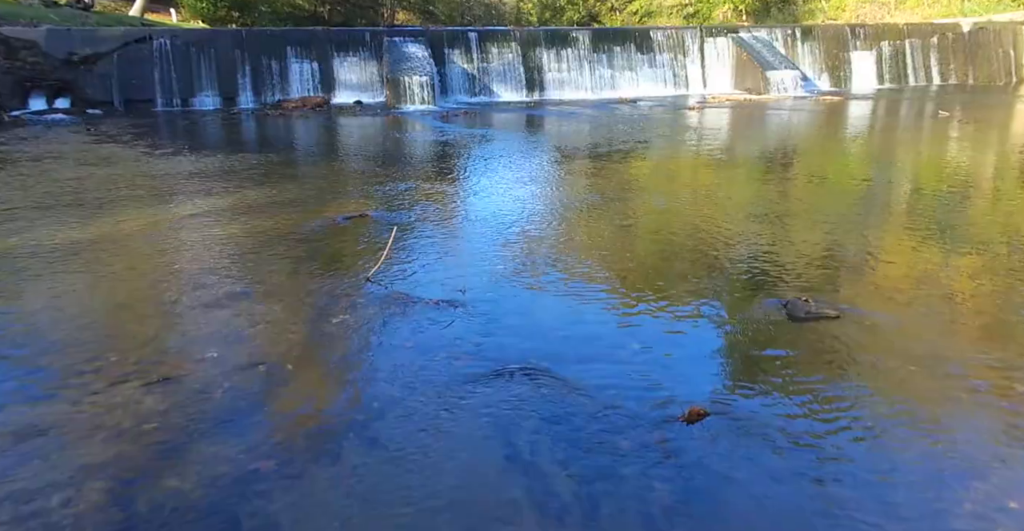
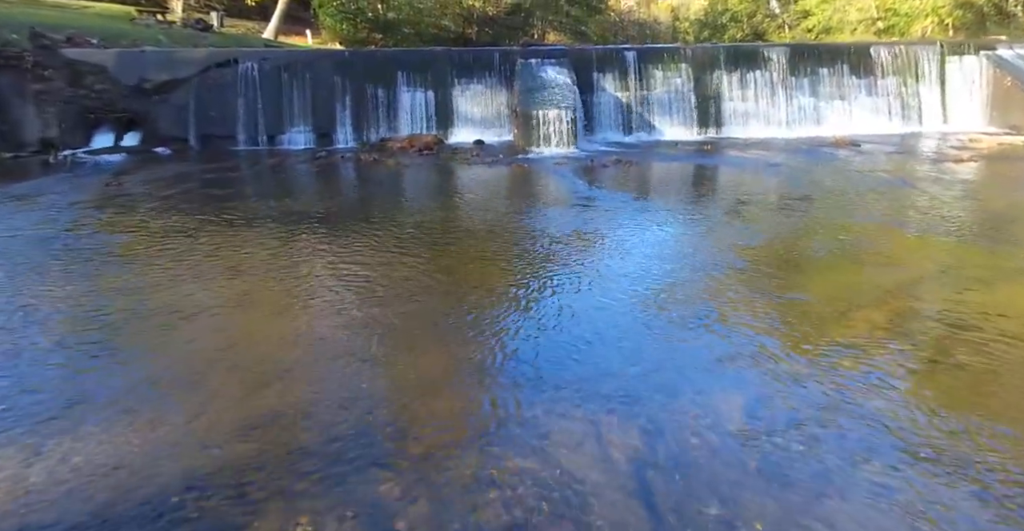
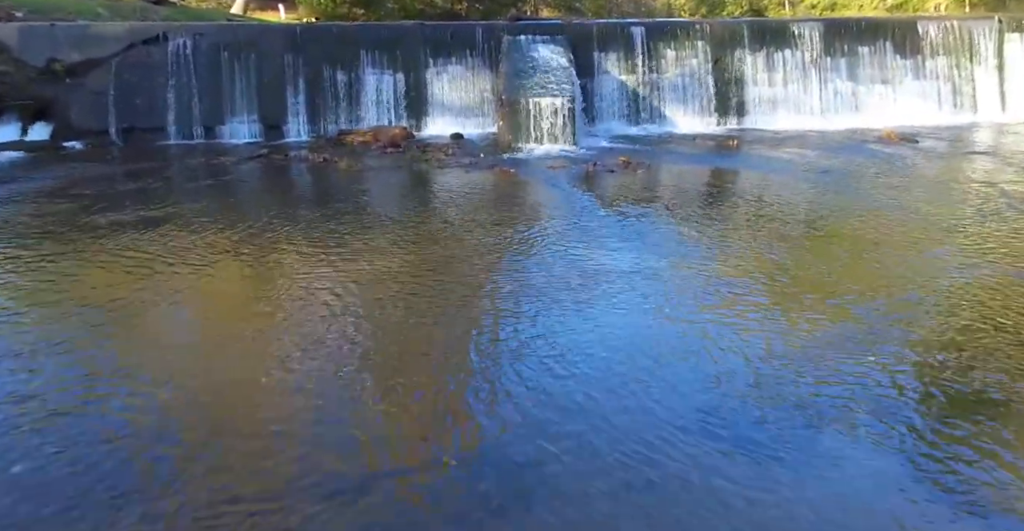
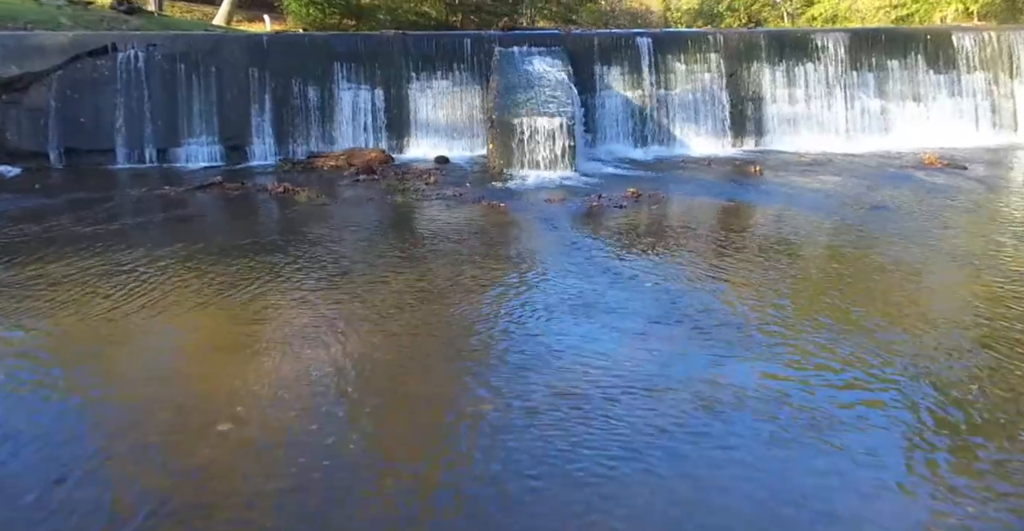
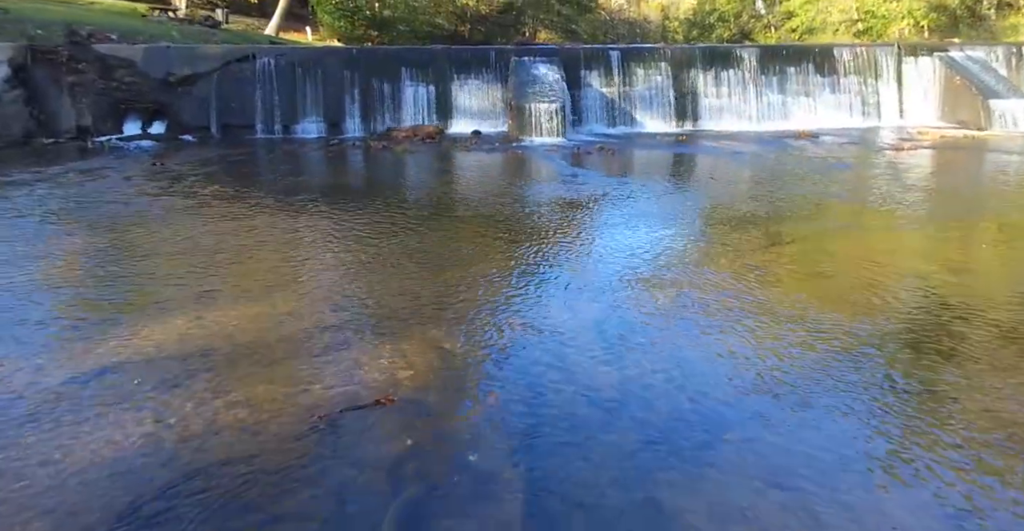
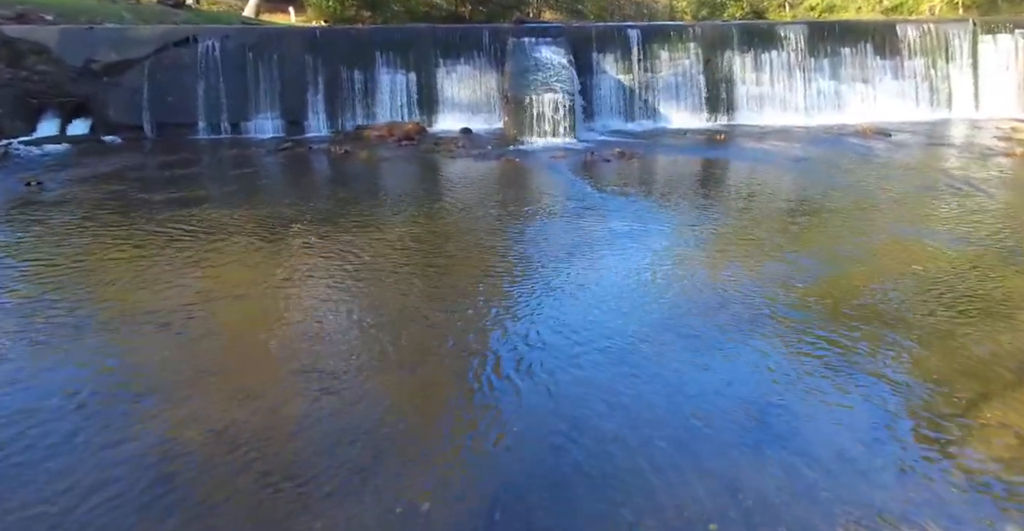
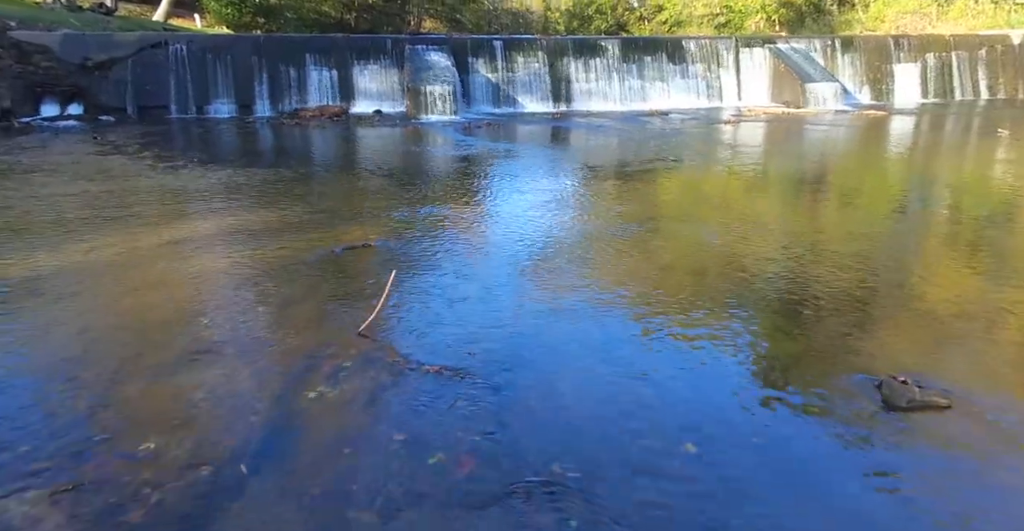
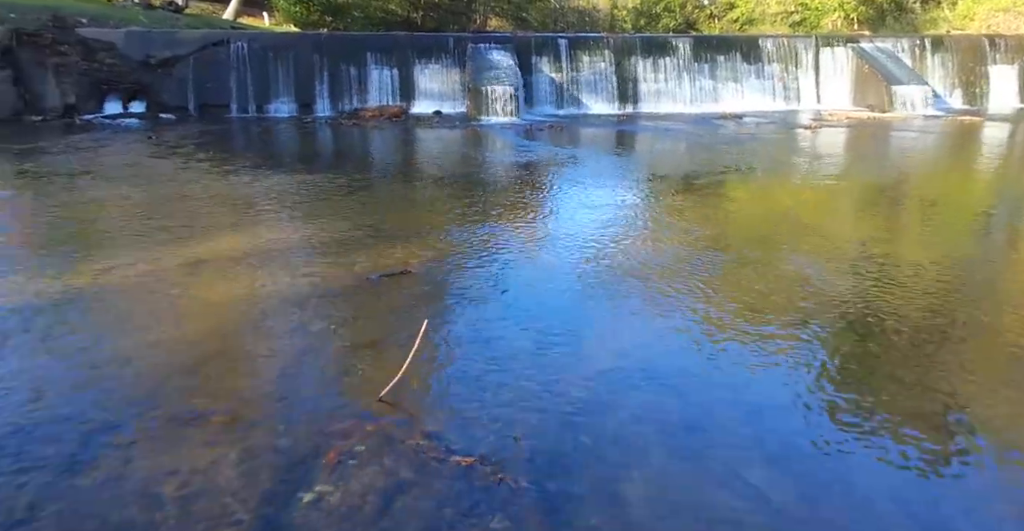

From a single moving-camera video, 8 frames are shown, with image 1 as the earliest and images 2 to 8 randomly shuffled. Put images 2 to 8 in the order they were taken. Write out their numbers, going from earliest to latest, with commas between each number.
7, 8, 5, 2, 6, 3, 4
